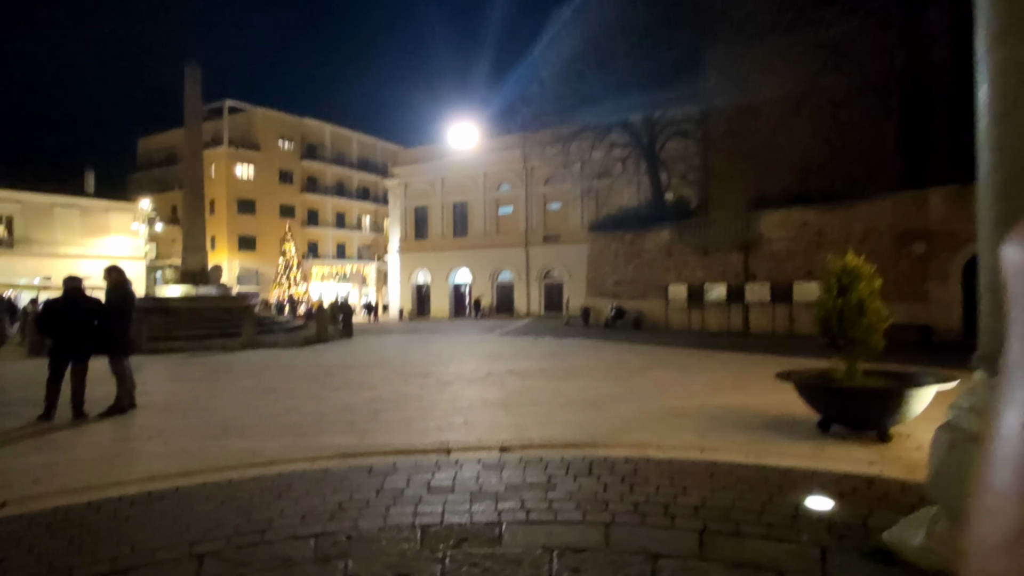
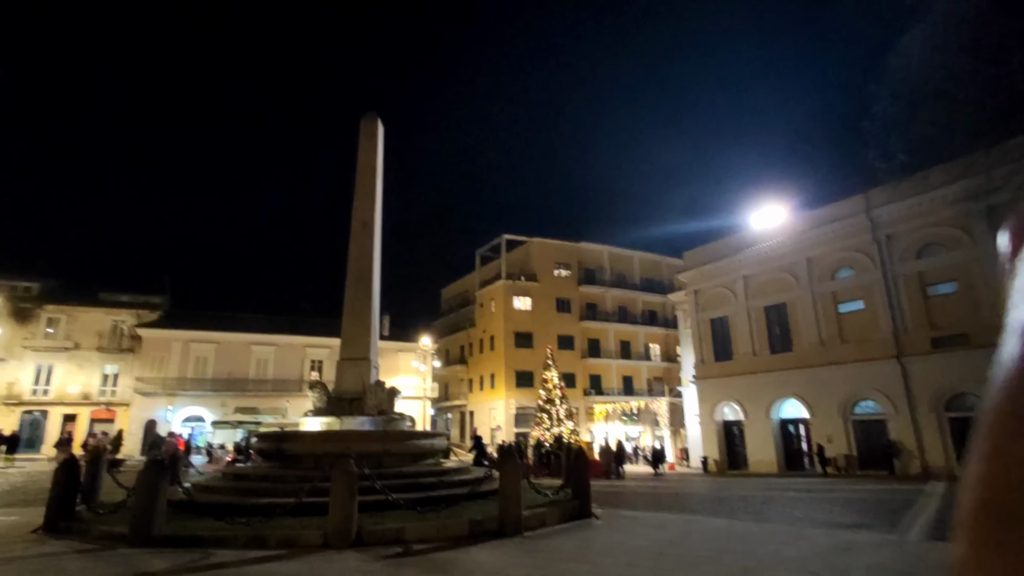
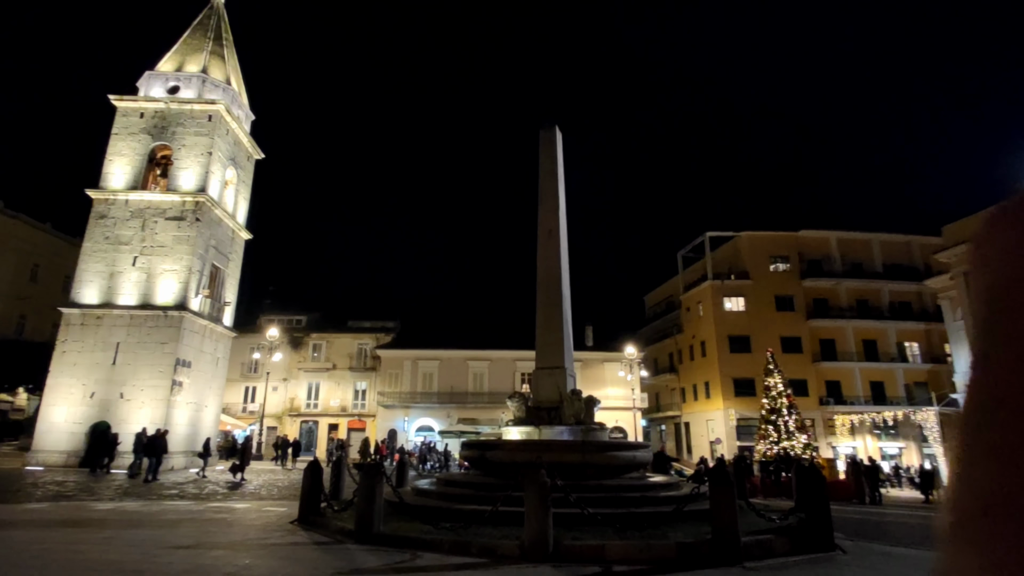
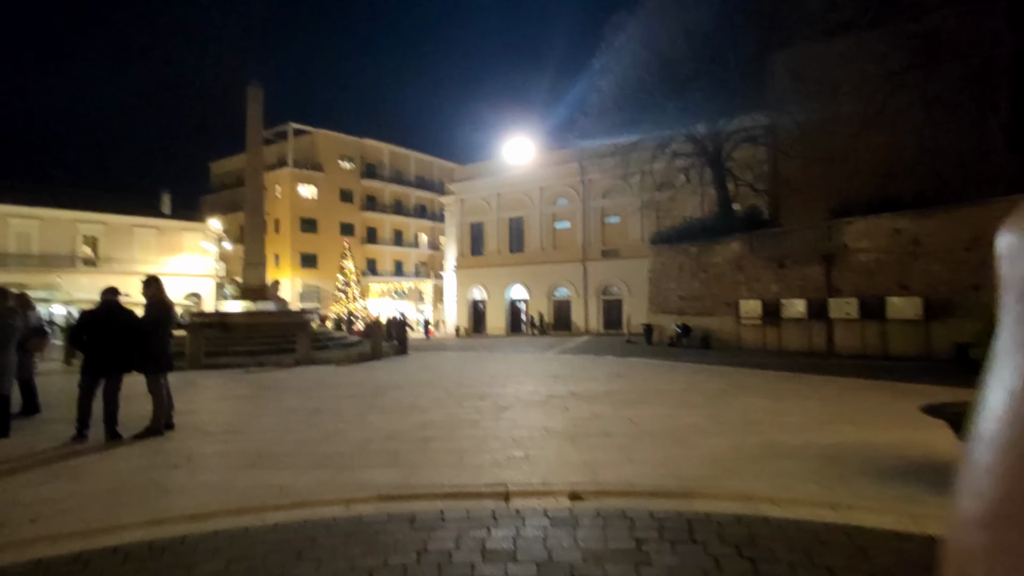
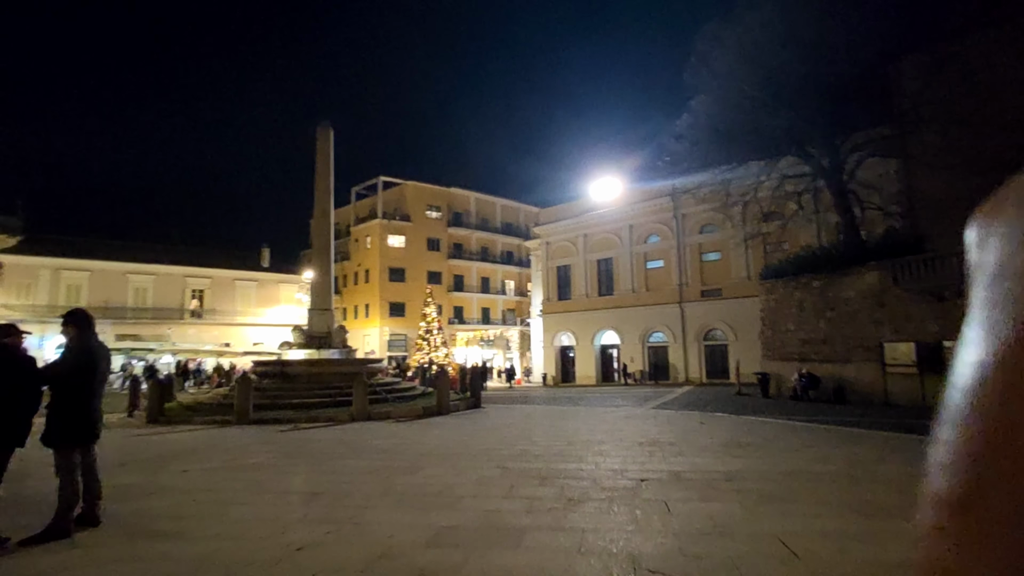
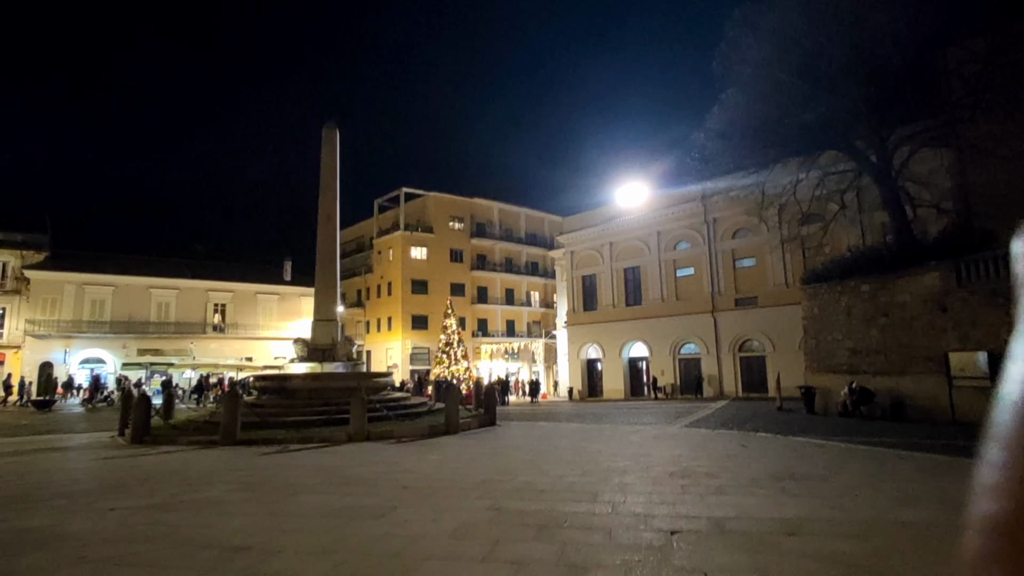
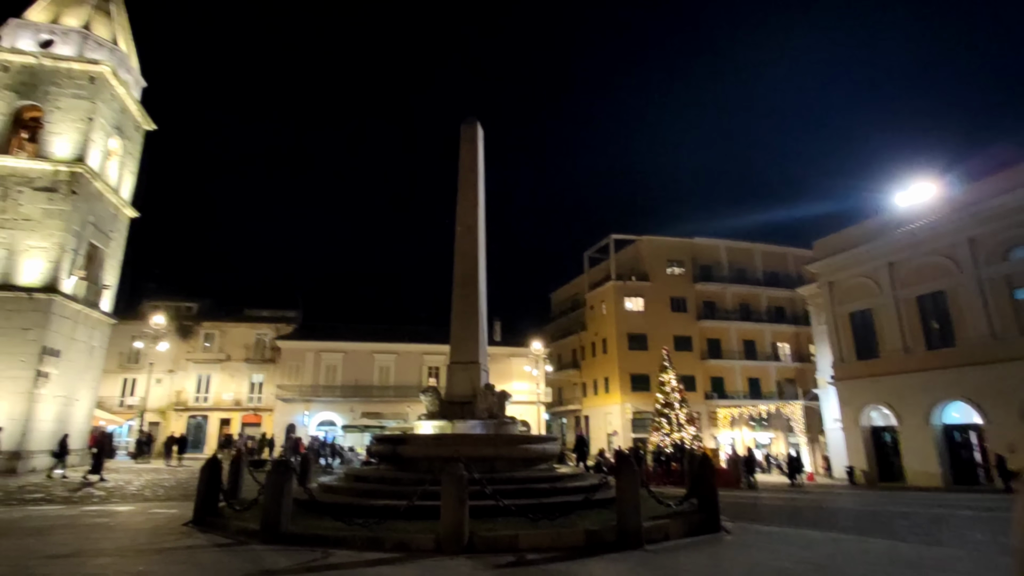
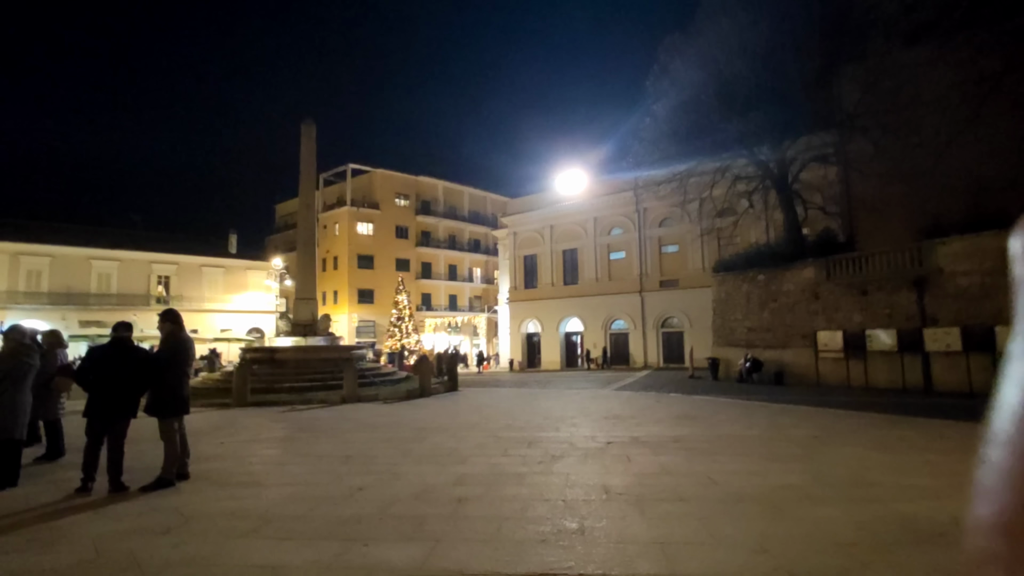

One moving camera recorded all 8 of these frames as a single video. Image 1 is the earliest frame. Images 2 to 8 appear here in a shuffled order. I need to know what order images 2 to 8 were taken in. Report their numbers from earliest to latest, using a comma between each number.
4, 8, 5, 6, 2, 7, 3
